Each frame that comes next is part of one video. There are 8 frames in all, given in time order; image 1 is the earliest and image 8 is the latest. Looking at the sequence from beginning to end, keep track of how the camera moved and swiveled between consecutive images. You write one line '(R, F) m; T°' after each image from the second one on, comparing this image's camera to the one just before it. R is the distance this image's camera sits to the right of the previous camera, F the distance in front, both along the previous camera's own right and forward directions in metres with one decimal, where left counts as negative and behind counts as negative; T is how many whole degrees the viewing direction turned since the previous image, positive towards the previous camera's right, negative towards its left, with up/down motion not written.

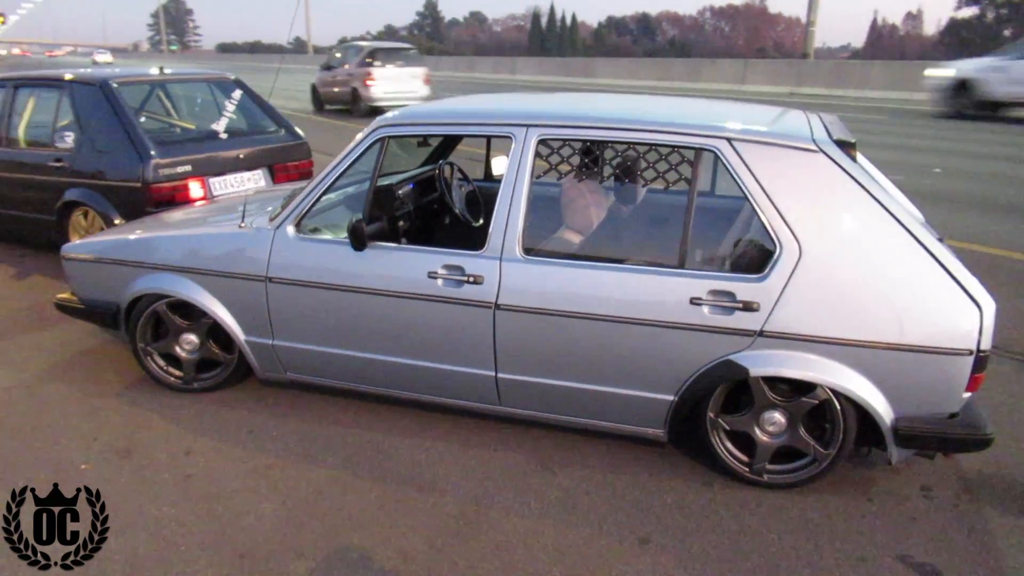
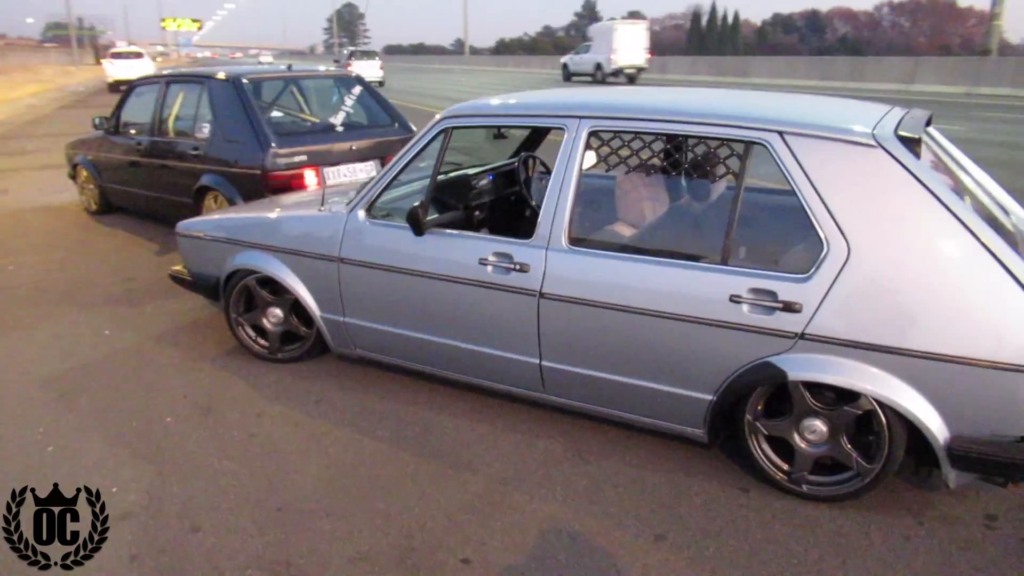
(+0.4, 0.0) m; -11°
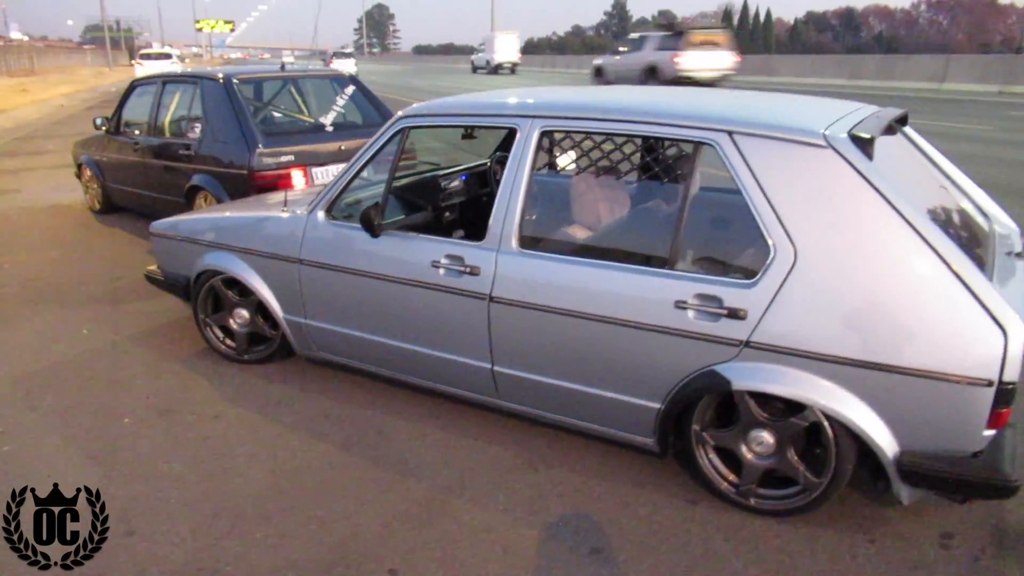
(+0.3, +0.1) m; -2°
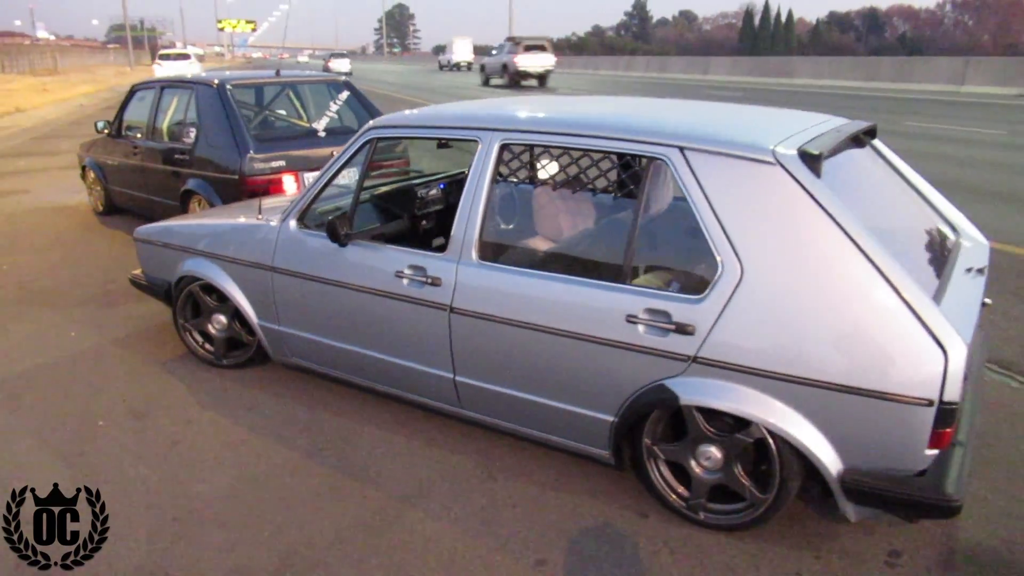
(+0.2, 0.0) m; -1°
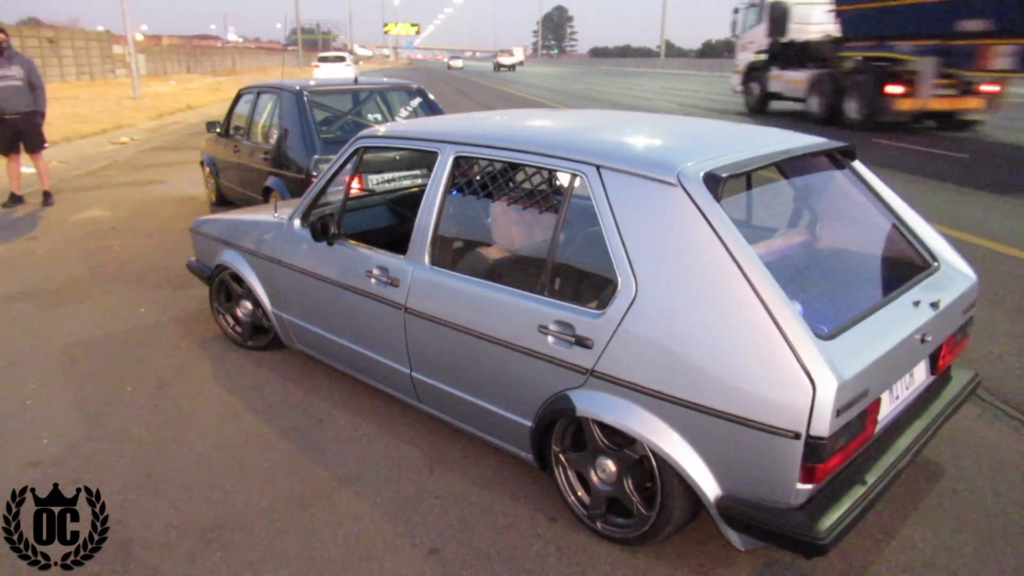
(+0.9, -0.1) m; -11°
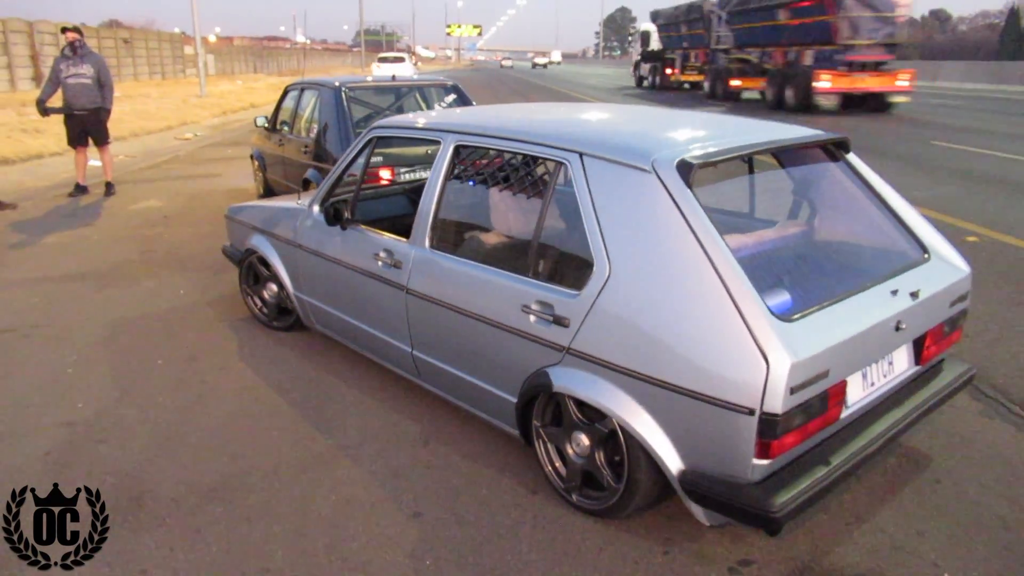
(+0.3, -0.1) m; -4°
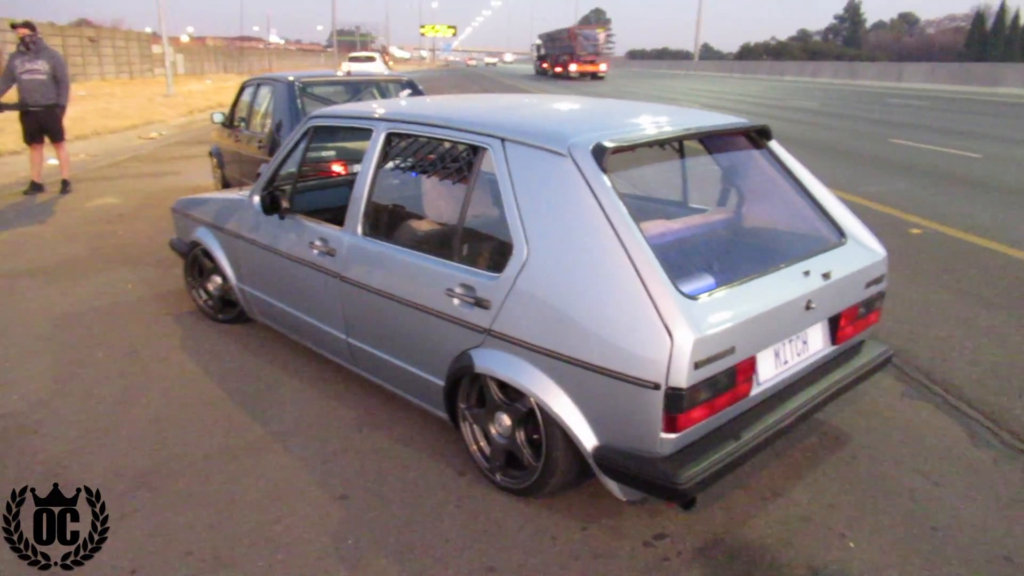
(+0.2, -0.1) m; +2°
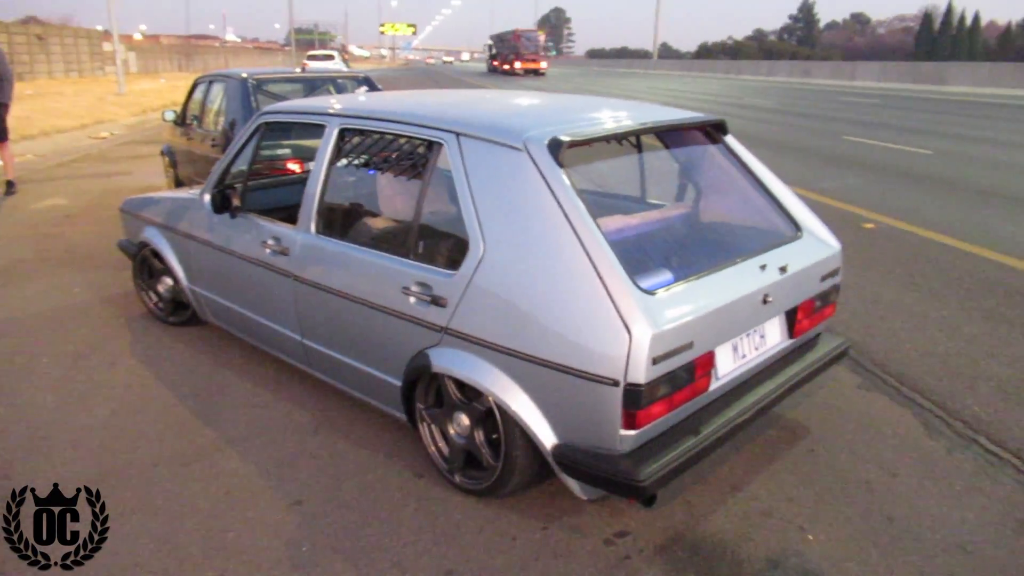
(0.0, 0.0) m; +3°
